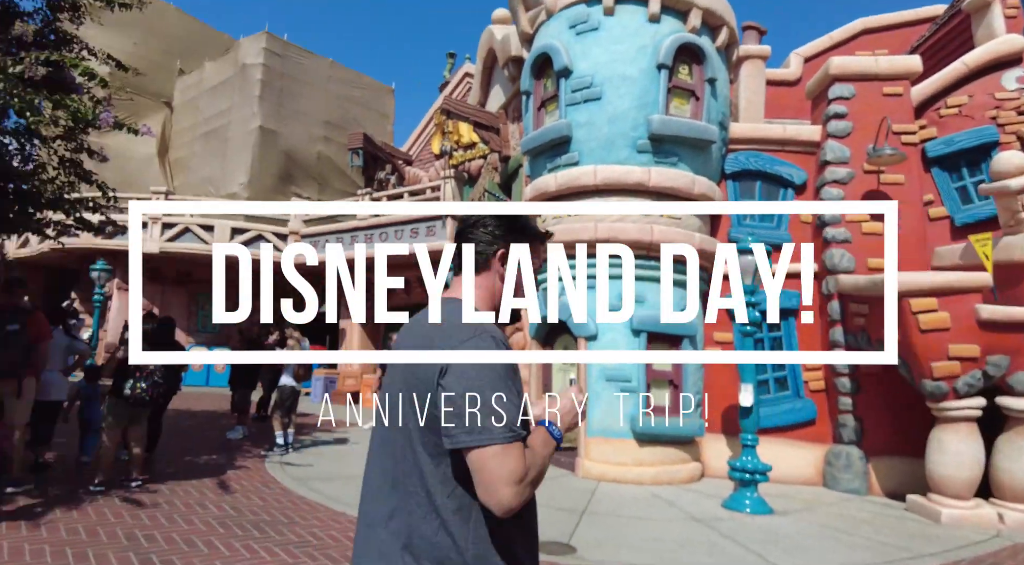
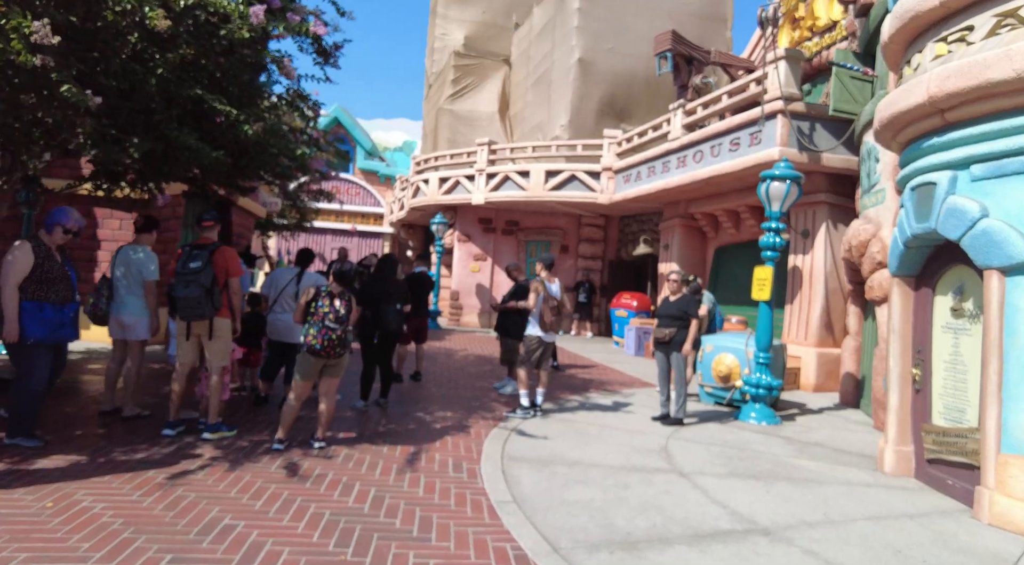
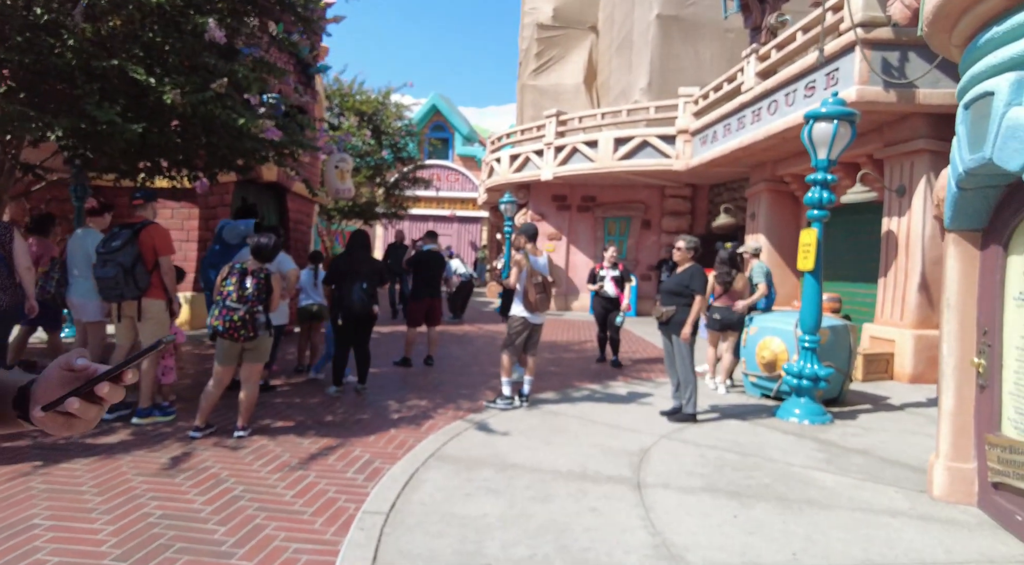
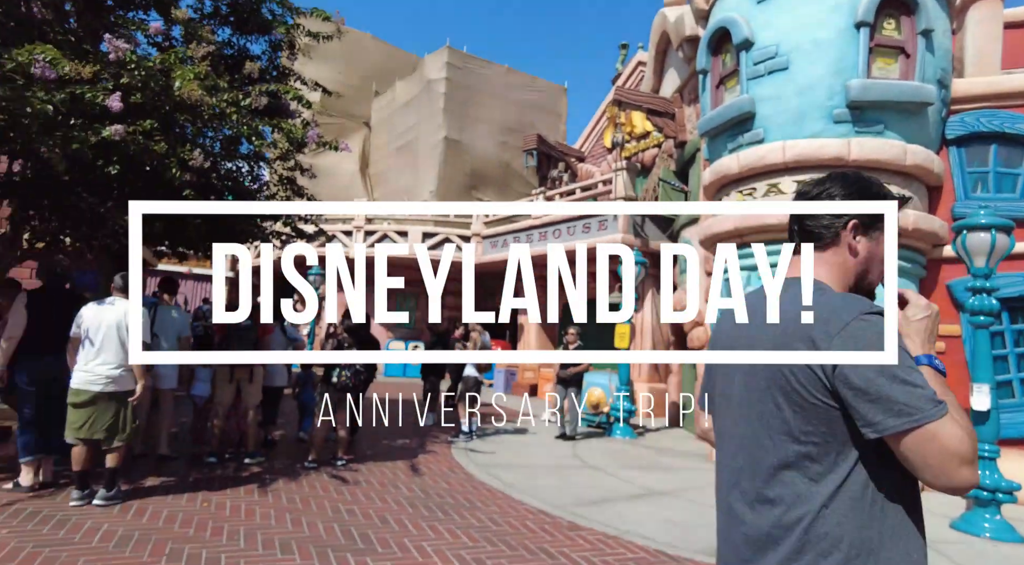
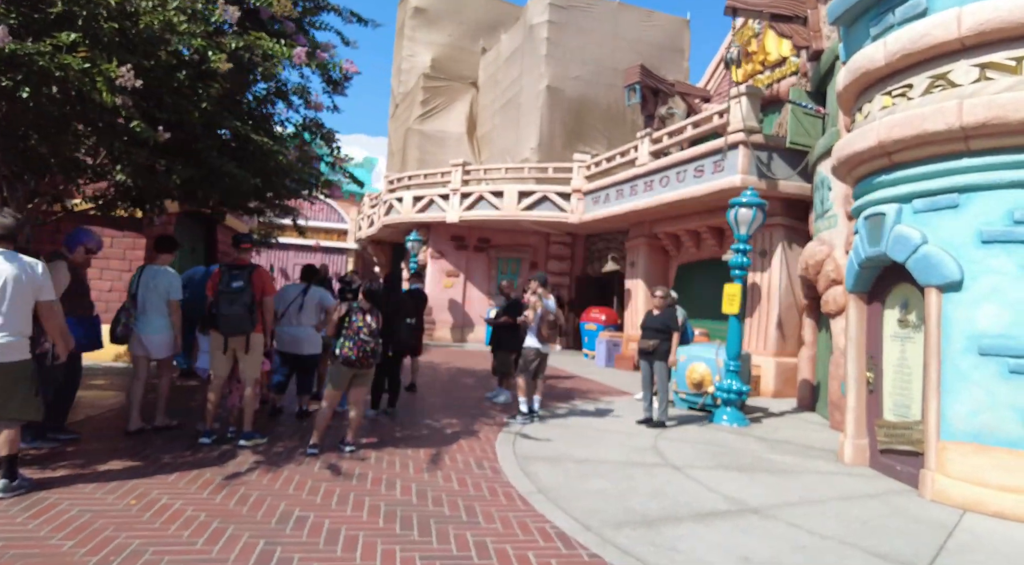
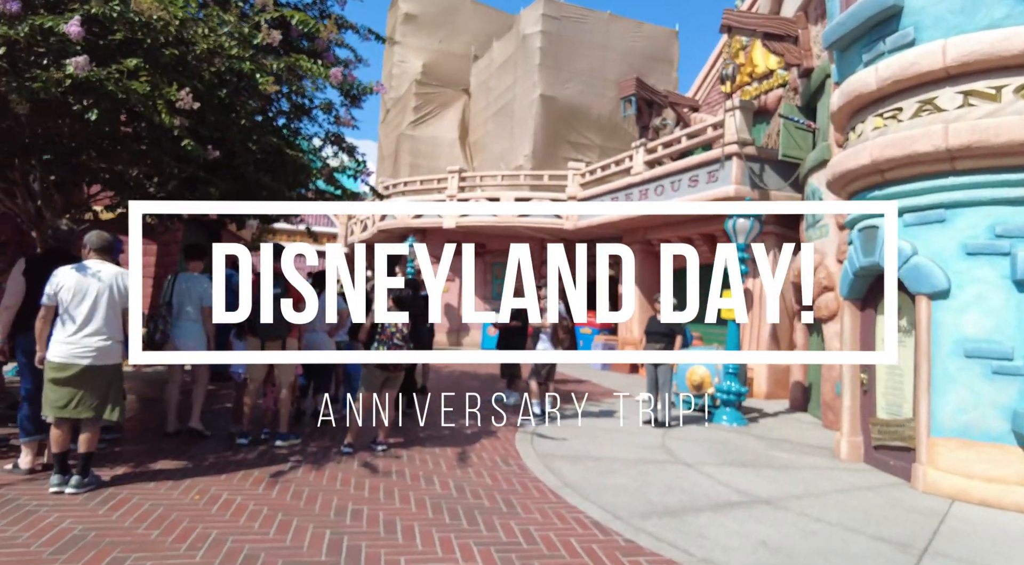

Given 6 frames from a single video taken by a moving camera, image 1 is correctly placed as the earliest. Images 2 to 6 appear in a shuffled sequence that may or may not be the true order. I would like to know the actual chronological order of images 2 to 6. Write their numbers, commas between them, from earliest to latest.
4, 6, 5, 2, 3
